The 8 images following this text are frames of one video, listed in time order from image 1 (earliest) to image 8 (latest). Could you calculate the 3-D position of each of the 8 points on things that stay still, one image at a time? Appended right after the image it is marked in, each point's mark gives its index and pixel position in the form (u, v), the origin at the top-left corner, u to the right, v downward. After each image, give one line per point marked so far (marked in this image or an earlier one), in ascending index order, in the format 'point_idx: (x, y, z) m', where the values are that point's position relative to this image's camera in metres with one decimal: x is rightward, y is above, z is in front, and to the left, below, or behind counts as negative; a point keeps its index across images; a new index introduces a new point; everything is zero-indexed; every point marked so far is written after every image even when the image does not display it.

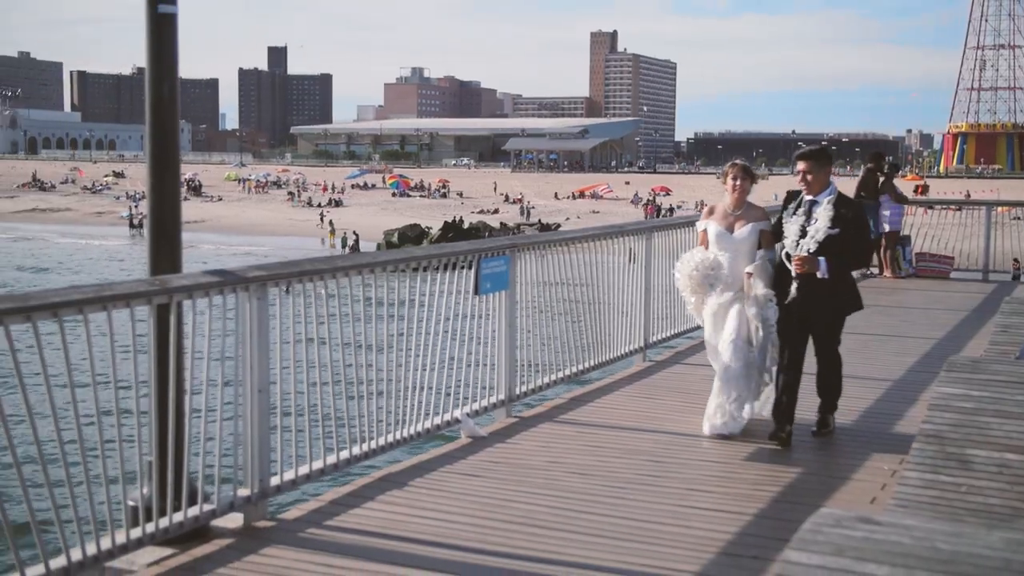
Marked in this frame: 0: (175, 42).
0: (-1.3, +1.0, +4.4) m
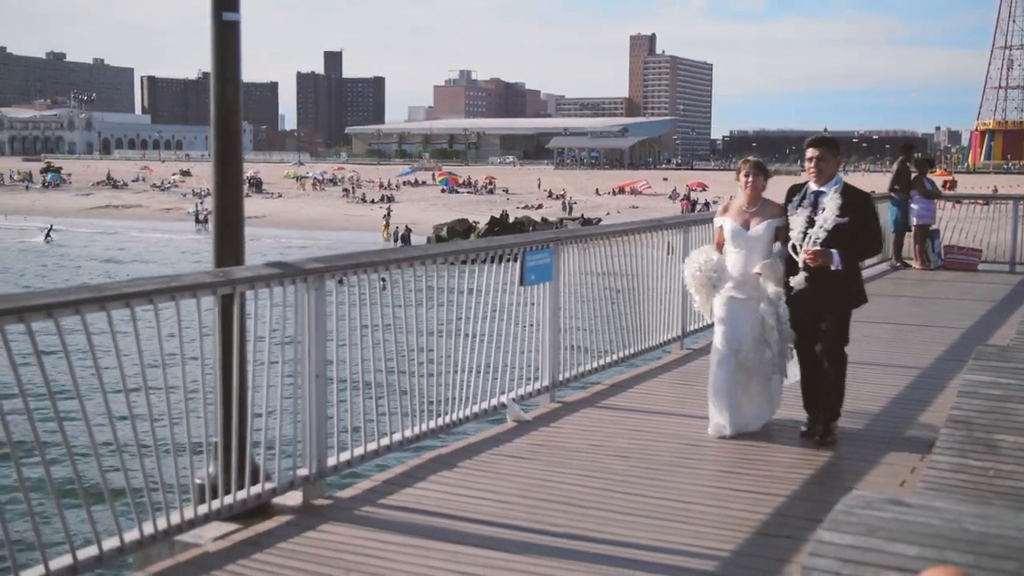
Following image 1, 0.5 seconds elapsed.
0: (-1.1, +1.0, +4.6) m
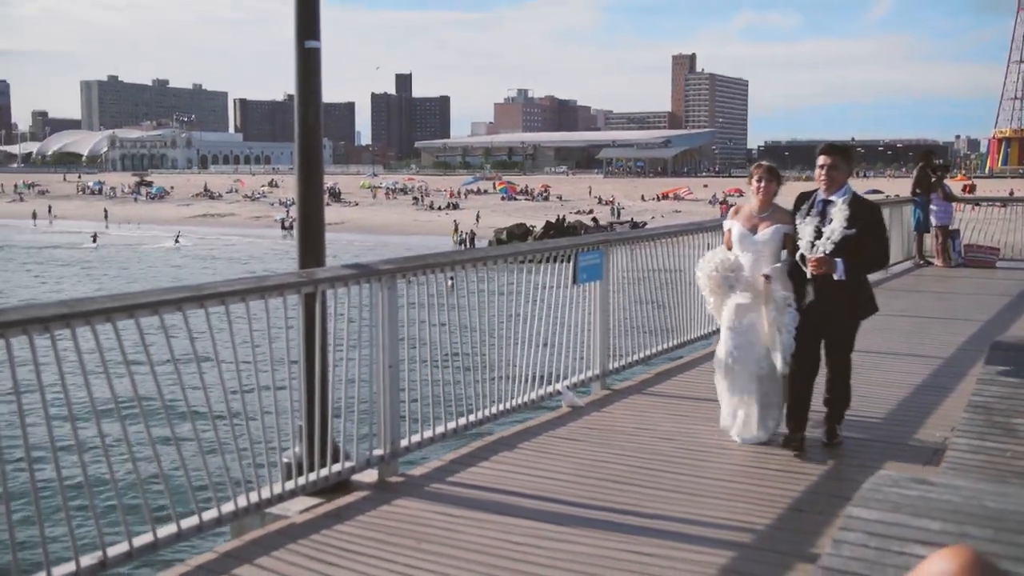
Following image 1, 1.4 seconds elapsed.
0: (-0.9, +1.0, +5.2) m
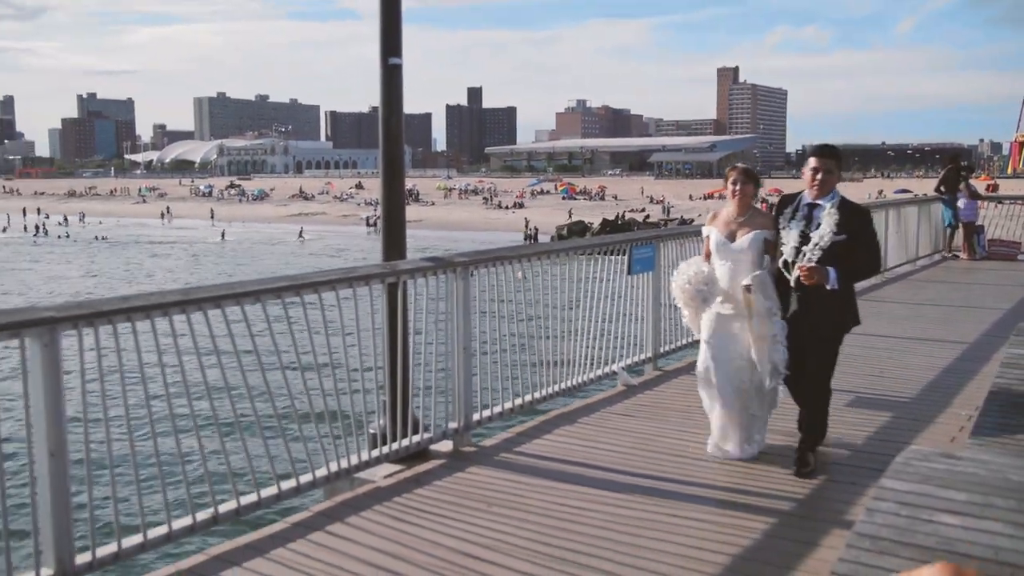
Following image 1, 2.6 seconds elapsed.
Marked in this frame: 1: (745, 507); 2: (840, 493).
0: (-0.6, +1.1, +5.8) m
1: (+1.1, -1.1, +5.3) m
2: (+1.7, -1.0, +5.6) m
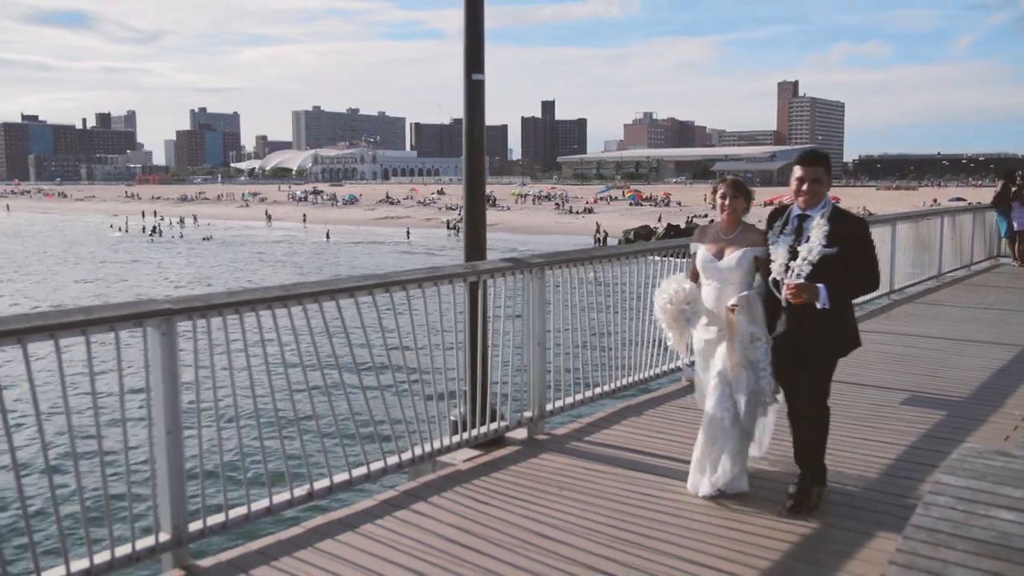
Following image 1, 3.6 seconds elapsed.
0: (-0.2, +1.1, +6.2) m
1: (+1.5, -1.1, +5.7) m
2: (+2.0, -1.0, +5.9) m
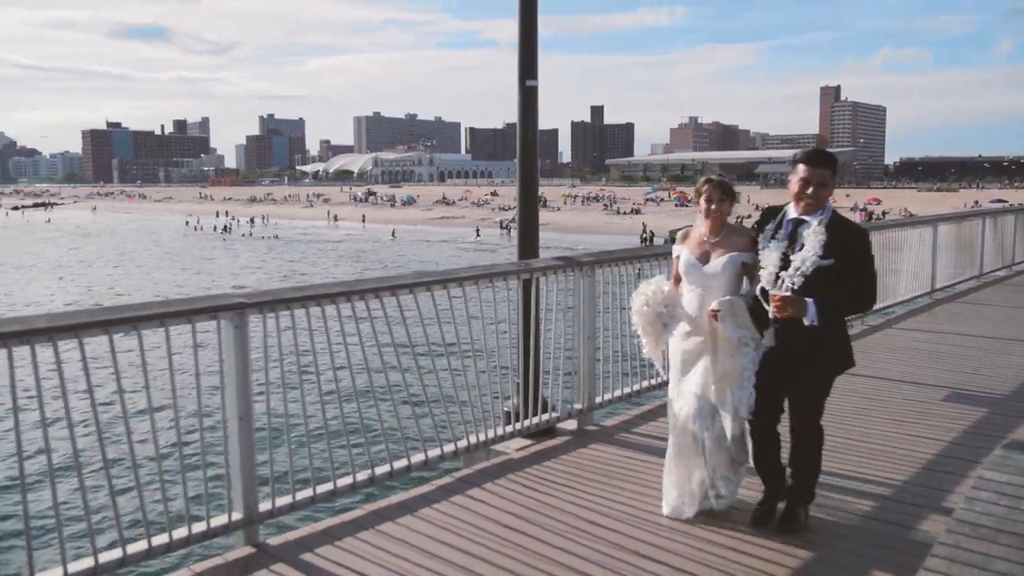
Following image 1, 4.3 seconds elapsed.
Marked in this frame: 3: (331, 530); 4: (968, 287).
0: (+0.1, +1.1, +6.5) m
1: (+1.7, -1.1, +5.9) m
2: (+2.3, -1.0, +6.1) m
3: (-0.9, -1.2, +5.4) m
4: (+5.3, 0.0, +12.7) m
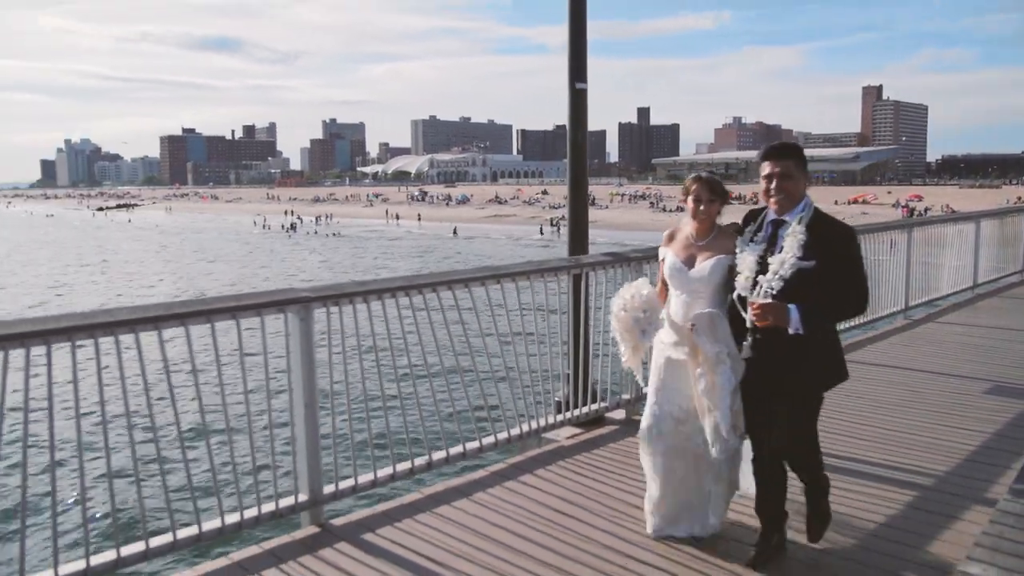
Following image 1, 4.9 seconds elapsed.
0: (+0.4, +1.1, +6.8) m
1: (+2.0, -1.0, +6.1) m
2: (+2.6, -1.0, +6.3) m
3: (-0.6, -1.2, +5.7) m
4: (+5.9, 0.0, +12.7) m
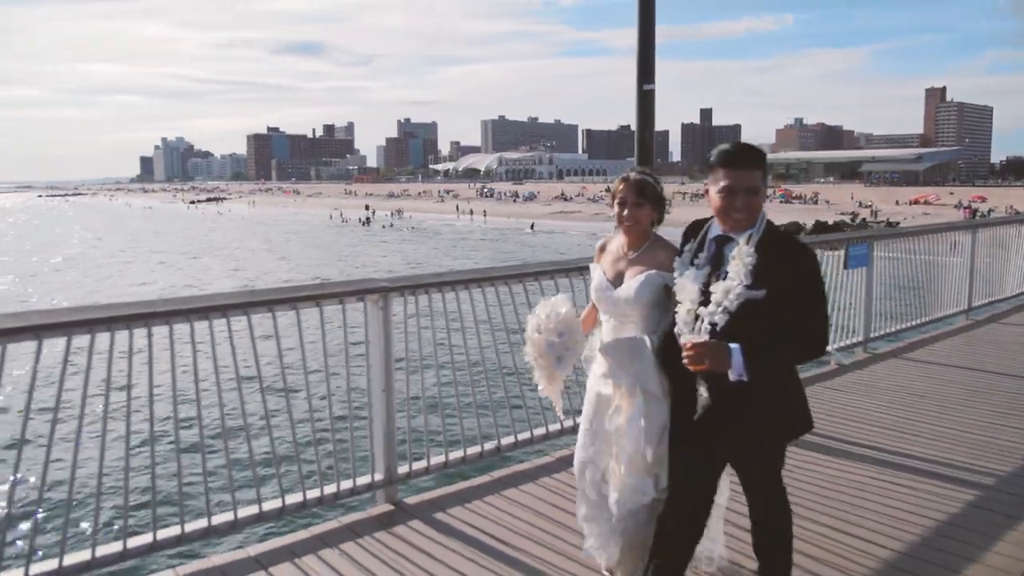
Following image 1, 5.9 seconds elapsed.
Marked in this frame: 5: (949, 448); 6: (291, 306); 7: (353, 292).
0: (+0.9, +1.1, +7.0) m
1: (+2.4, -1.0, +6.2) m
2: (+2.9, -1.0, +6.4) m
3: (-0.3, -1.1, +6.1) m
4: (+6.7, 0.0, +12.6) m
5: (+2.5, -0.9, +6.6) m
6: (-1.1, -0.1, +5.3) m
7: (-0.8, 0.0, +5.6) m
